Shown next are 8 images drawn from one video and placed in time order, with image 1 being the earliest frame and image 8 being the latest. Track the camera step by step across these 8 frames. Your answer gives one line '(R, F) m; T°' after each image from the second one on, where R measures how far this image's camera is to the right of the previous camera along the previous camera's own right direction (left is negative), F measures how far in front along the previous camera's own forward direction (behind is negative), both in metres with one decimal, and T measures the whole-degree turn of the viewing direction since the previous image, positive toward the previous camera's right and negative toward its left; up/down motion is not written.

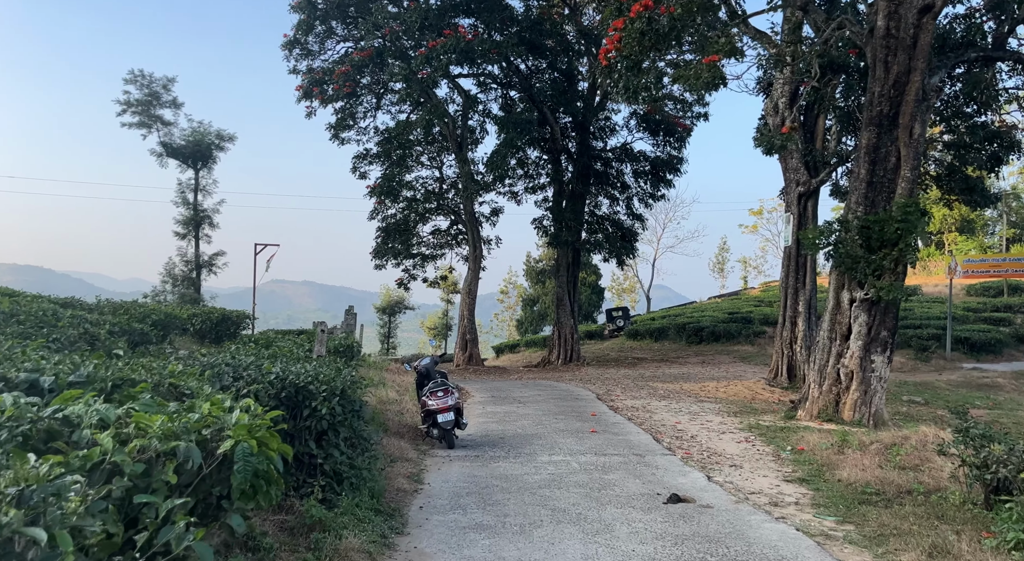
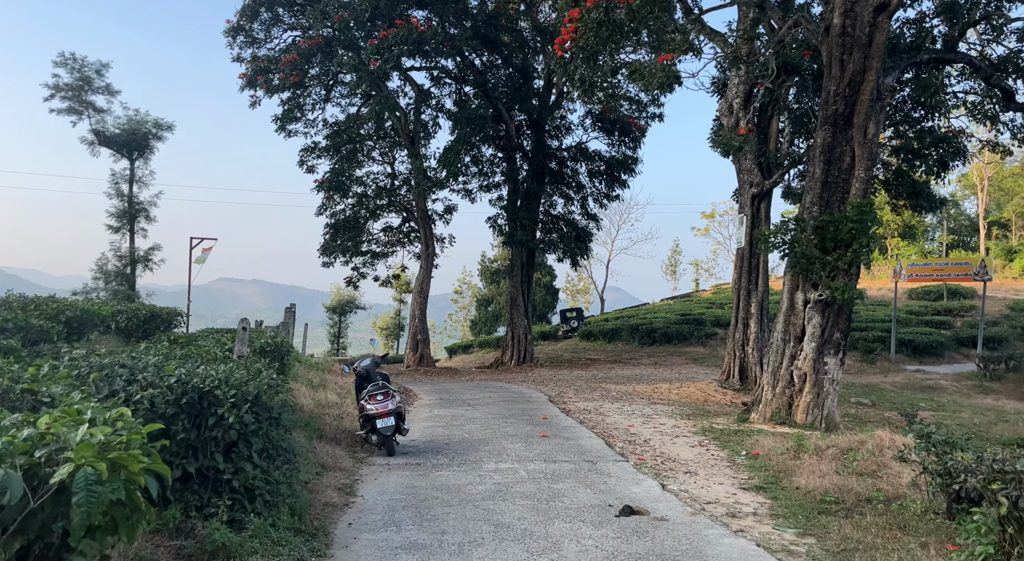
(+0.1, +0.3) m; +4°
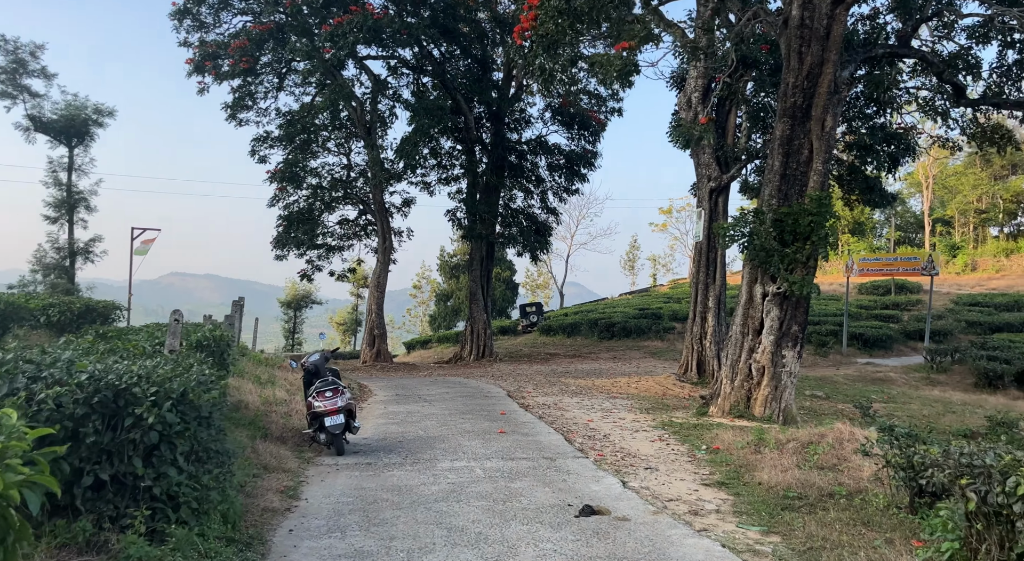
(0.0, +0.2) m; +3°
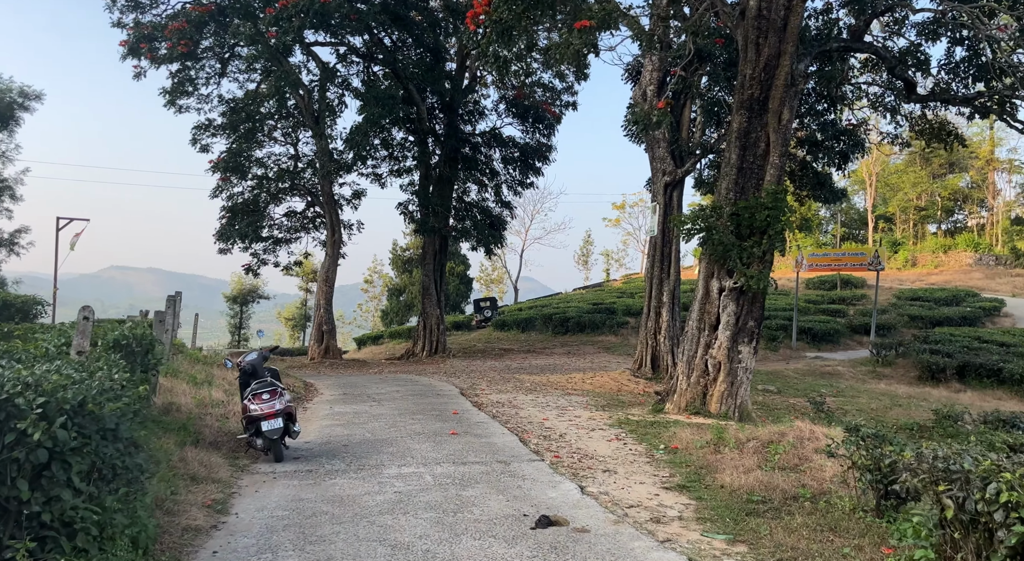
(0.0, +0.3) m; +4°
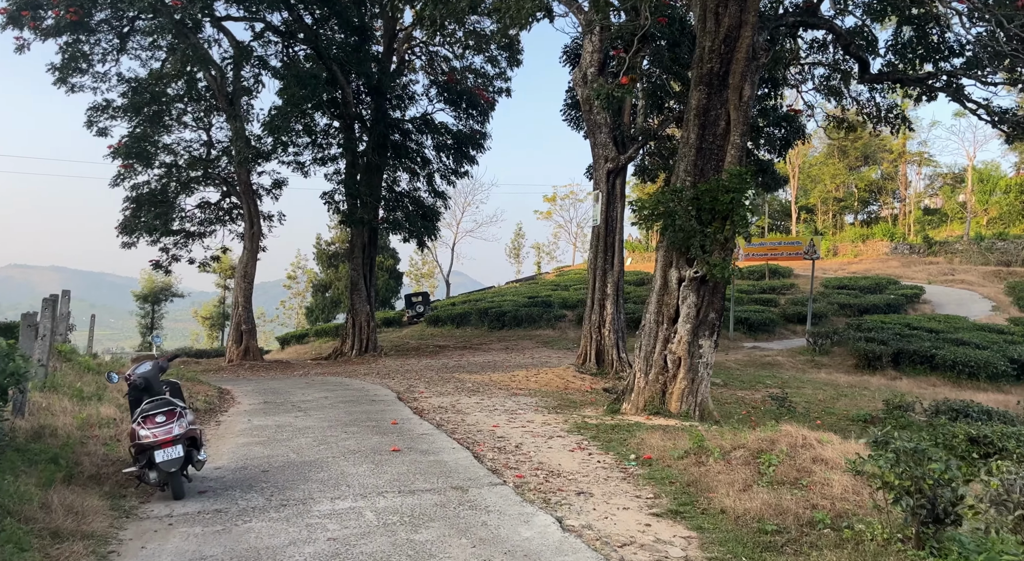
(-0.2, +0.8) m; +6°
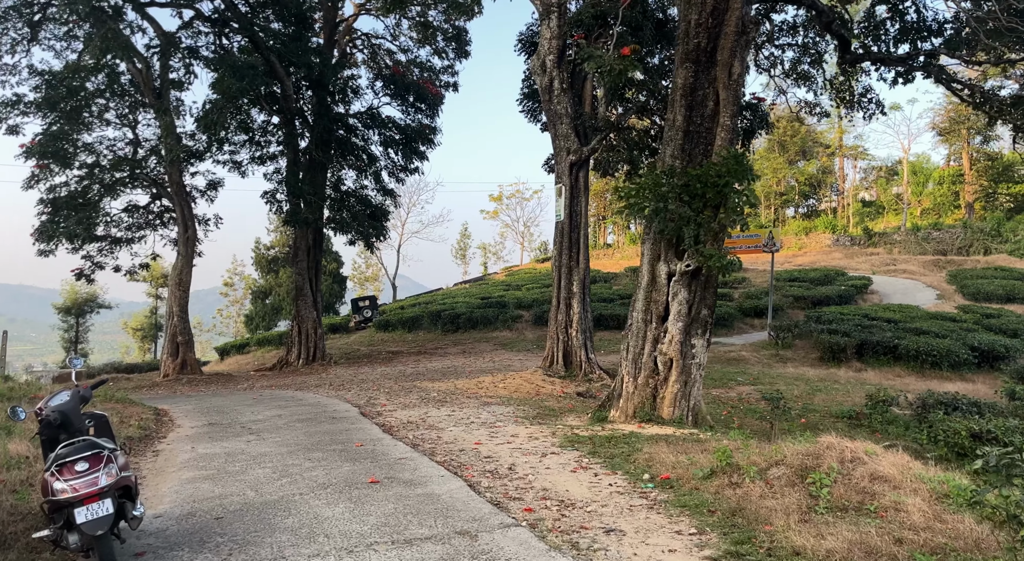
(-0.3, +0.7) m; +5°
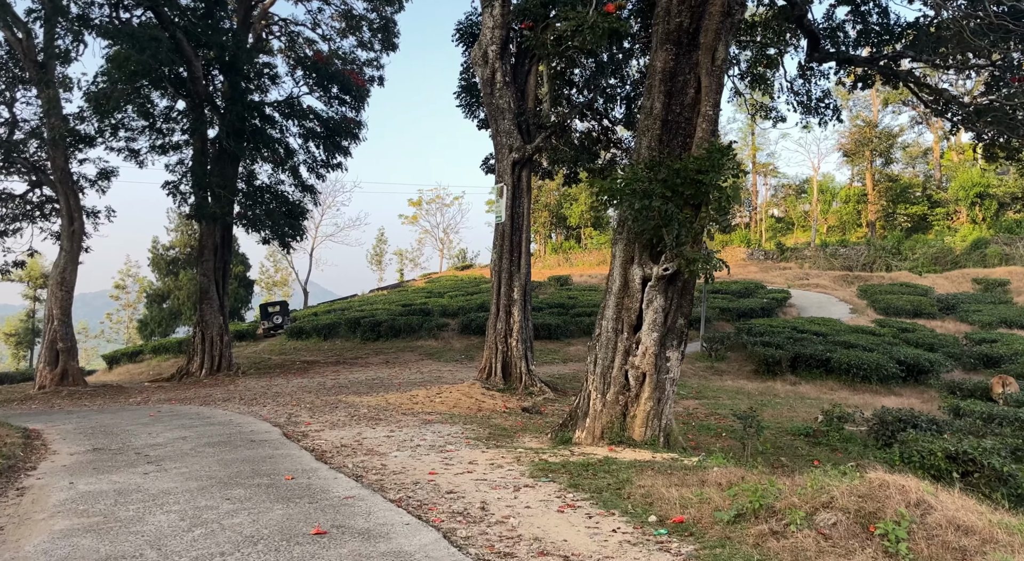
(-0.4, +0.9) m; +7°
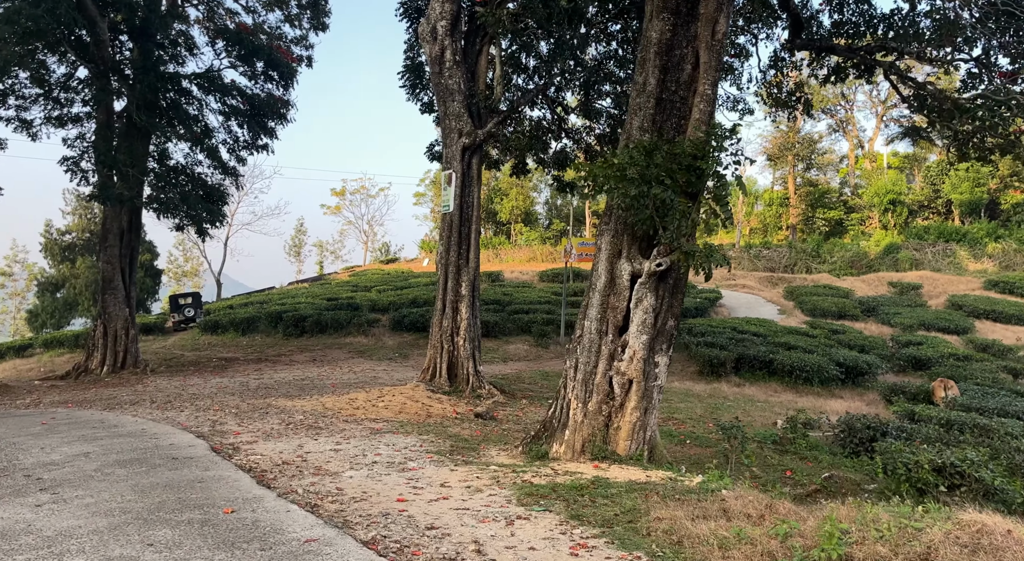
(-0.4, +0.8) m; +6°
